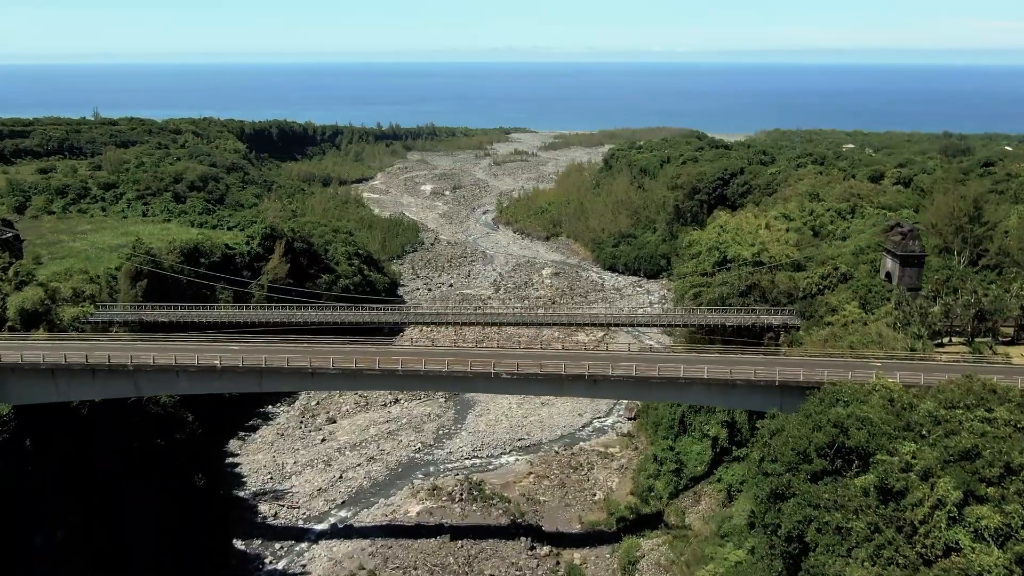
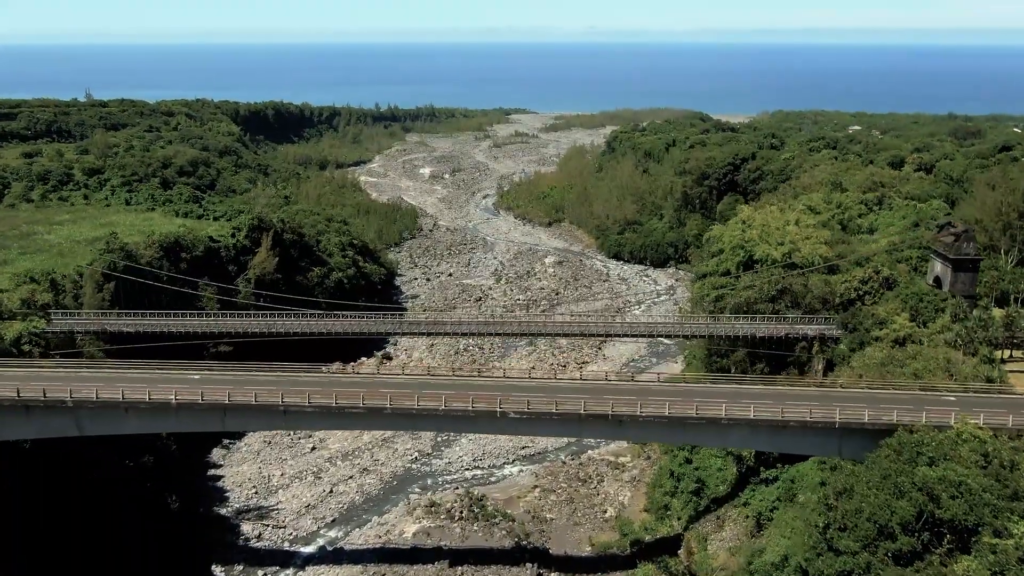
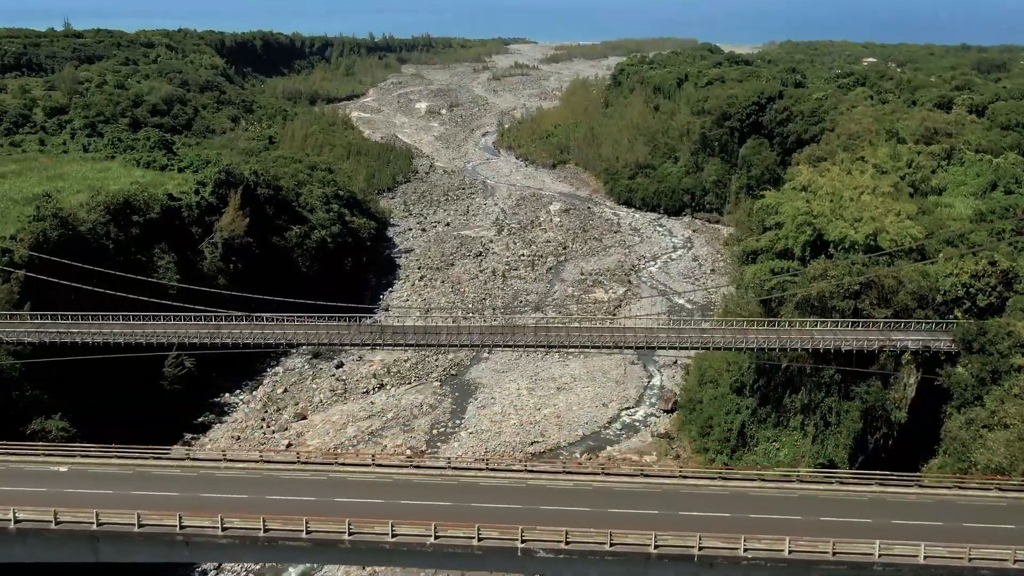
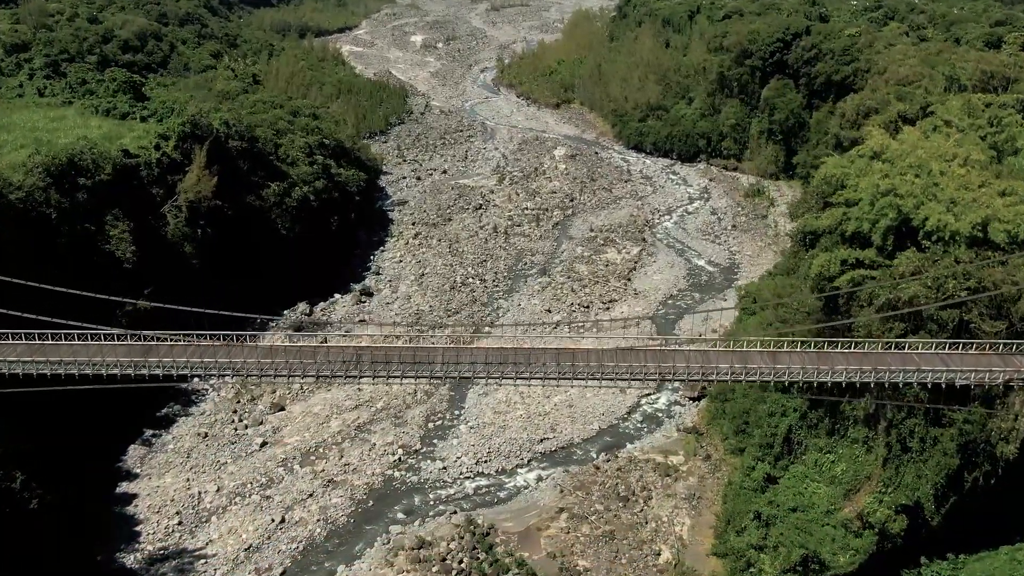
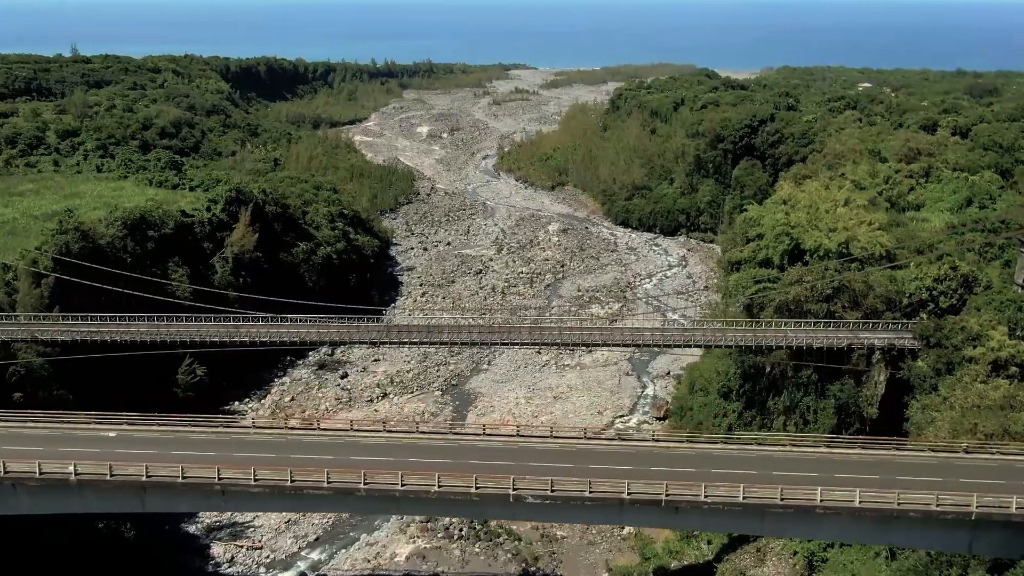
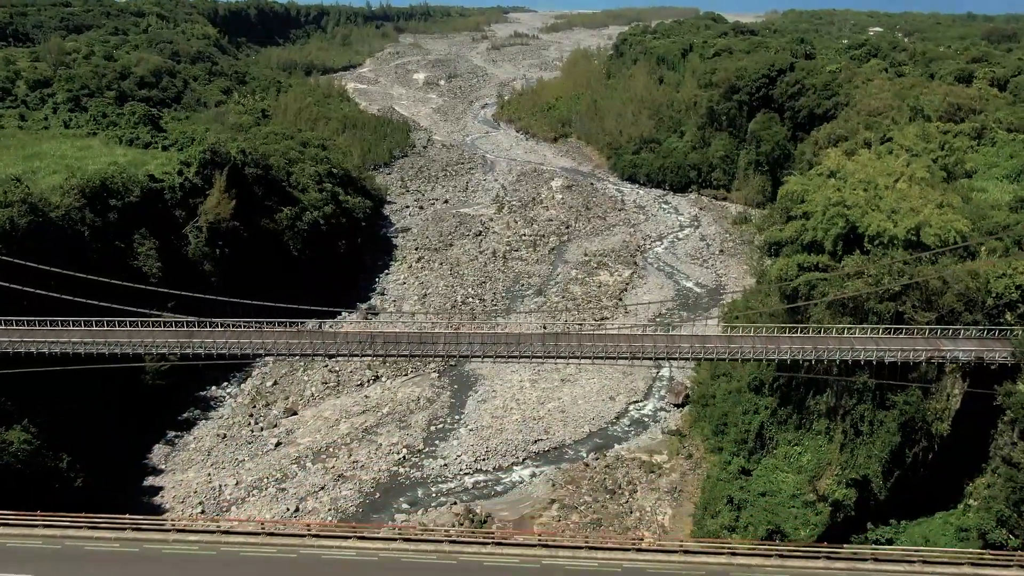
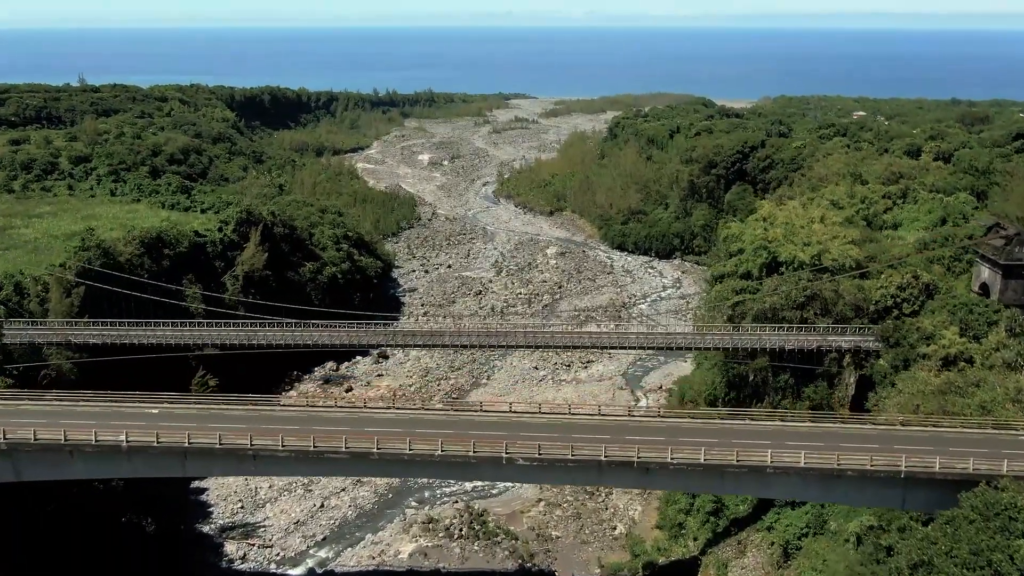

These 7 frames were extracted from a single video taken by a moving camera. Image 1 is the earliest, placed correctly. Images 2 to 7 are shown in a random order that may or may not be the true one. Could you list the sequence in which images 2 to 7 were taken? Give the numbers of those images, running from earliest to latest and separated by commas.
2, 7, 5, 3, 6, 4
